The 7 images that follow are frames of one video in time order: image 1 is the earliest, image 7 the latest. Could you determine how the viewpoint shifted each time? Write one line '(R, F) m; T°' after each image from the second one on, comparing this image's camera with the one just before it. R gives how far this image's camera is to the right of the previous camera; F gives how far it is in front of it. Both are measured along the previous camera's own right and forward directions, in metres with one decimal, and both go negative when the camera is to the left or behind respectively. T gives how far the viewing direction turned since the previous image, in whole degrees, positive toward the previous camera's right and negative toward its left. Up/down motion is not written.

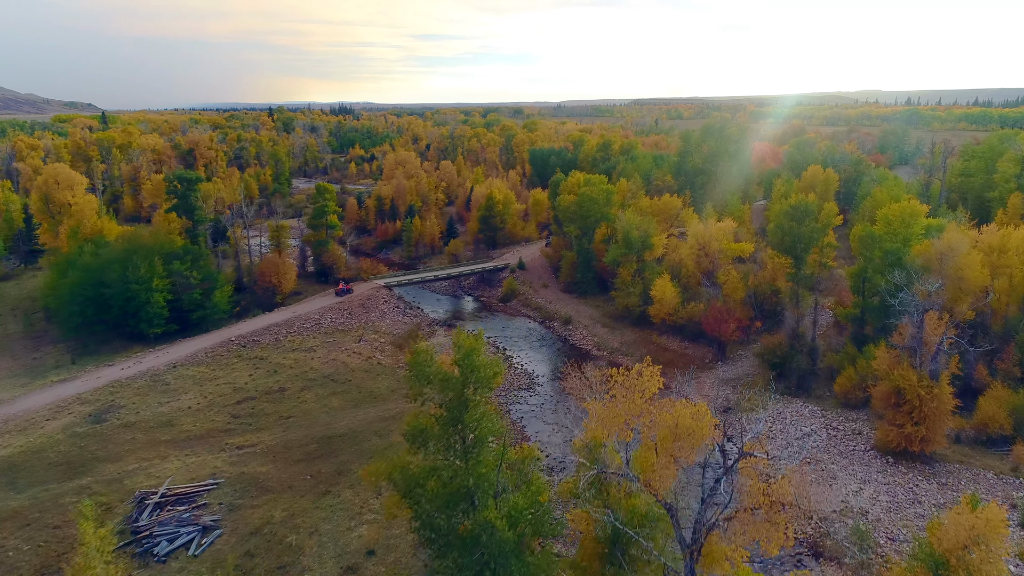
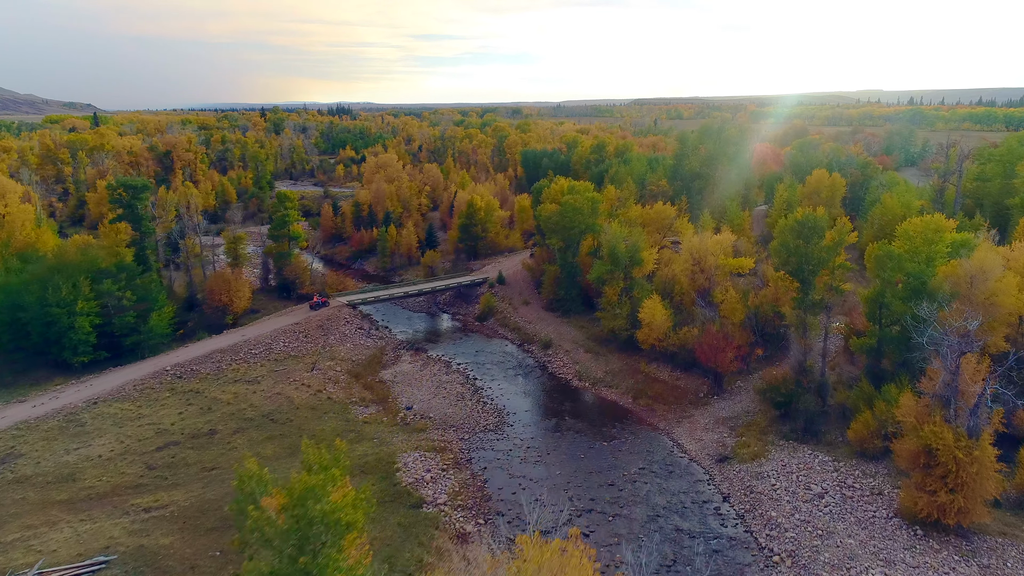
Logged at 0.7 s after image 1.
(+1.6, +5.2) m; 0°
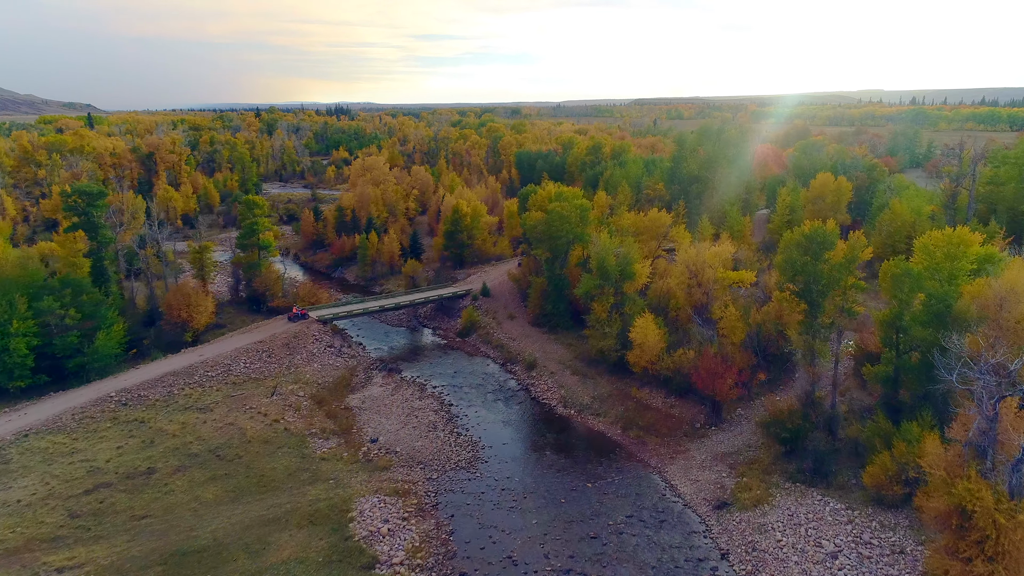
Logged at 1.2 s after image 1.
(+1.1, +3.7) m; 0°
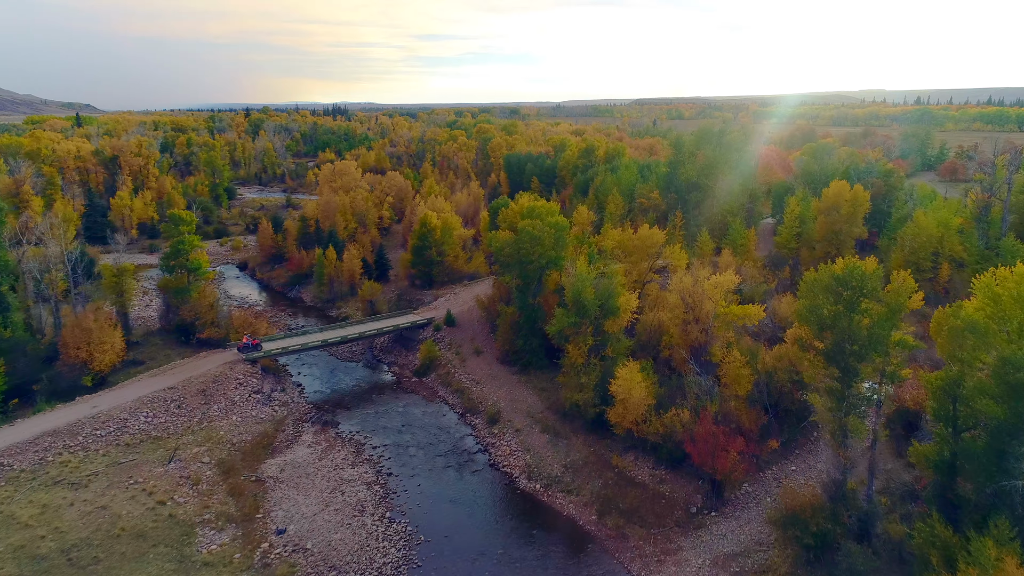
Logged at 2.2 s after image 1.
(+2.0, +7.4) m; 0°
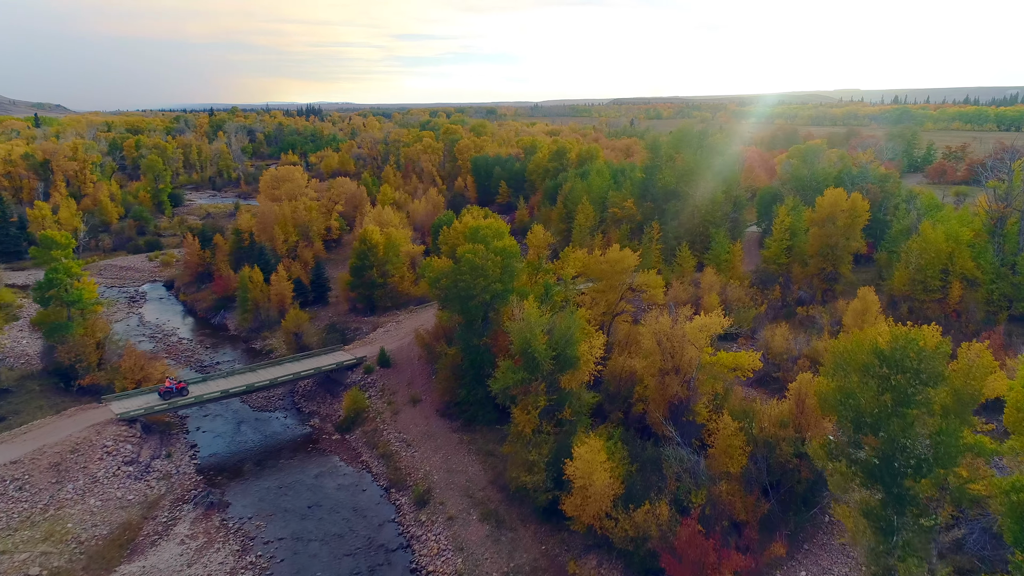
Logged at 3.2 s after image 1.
(+1.8, +7.4) m; +1°
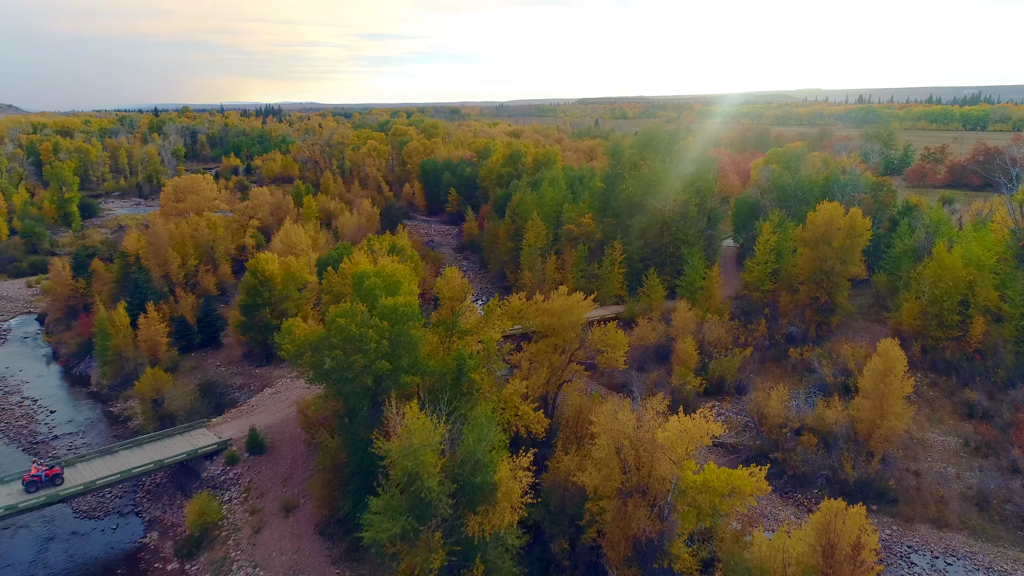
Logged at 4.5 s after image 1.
(+2.1, +9.7) m; +2°
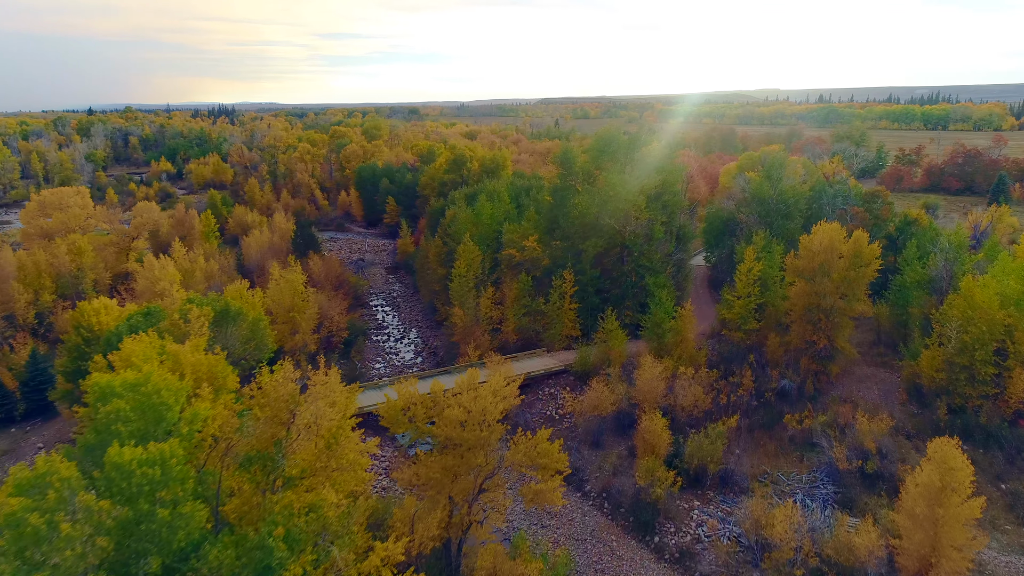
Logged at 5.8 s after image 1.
(+2.1, +9.7) m; +3°
